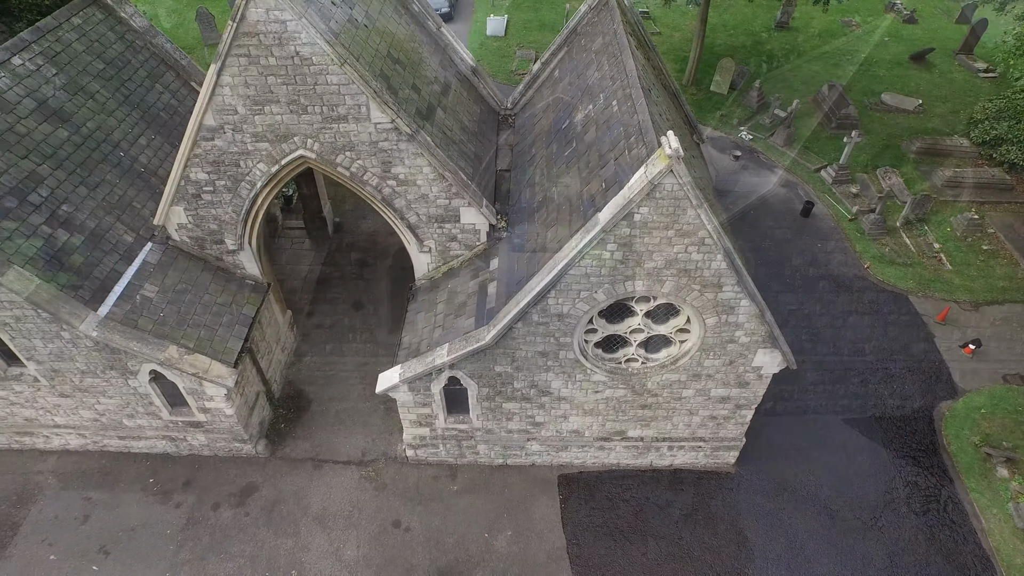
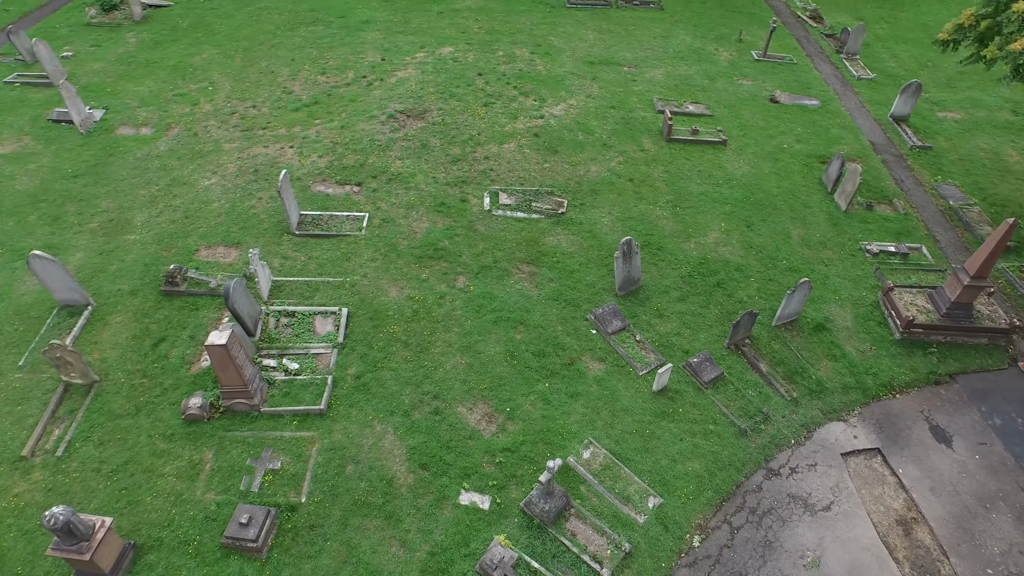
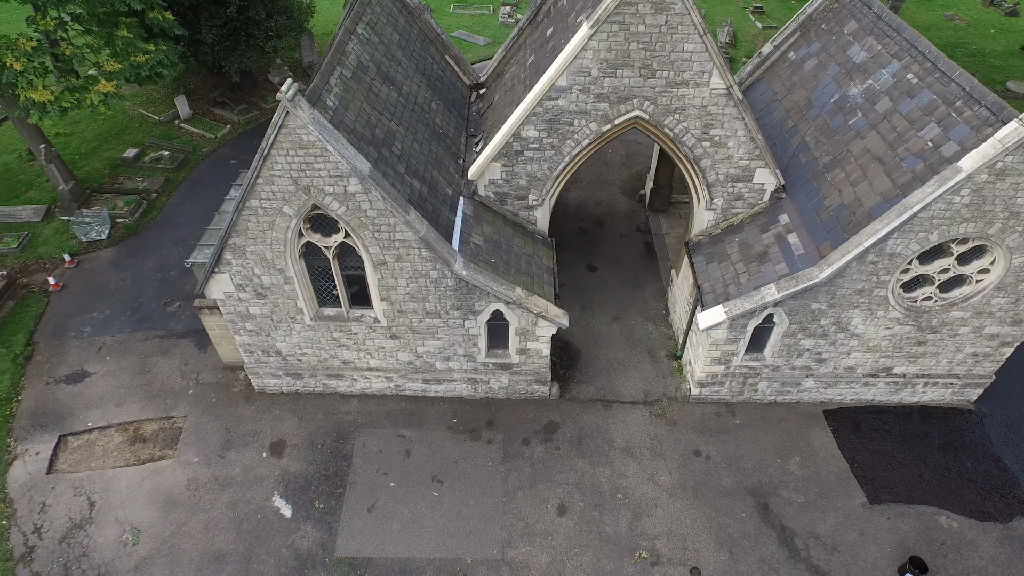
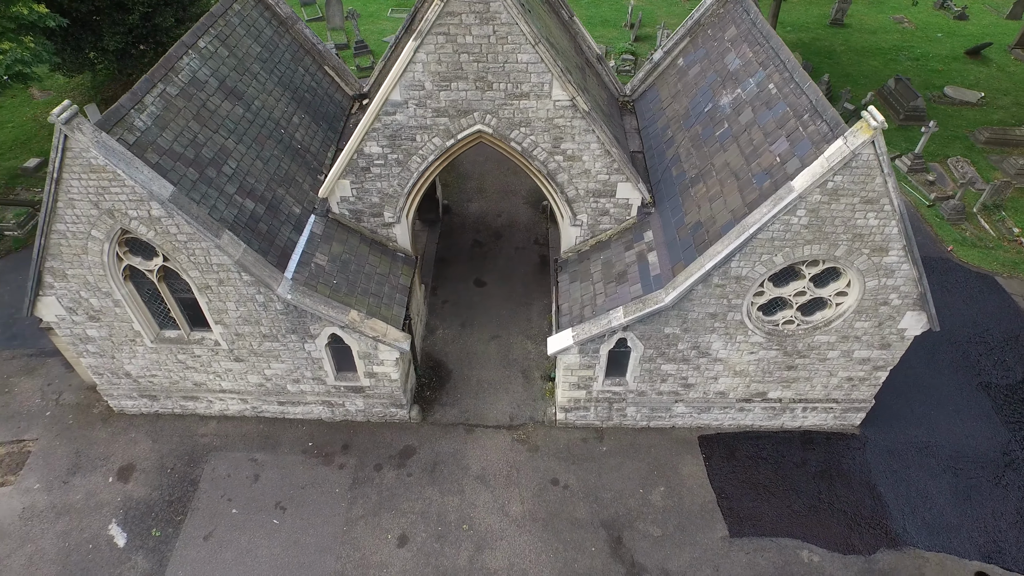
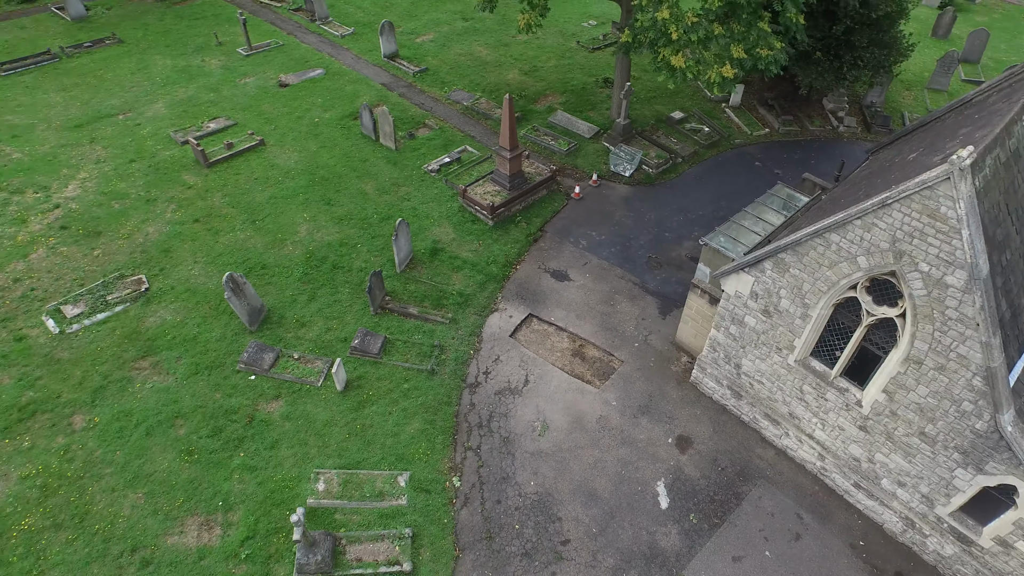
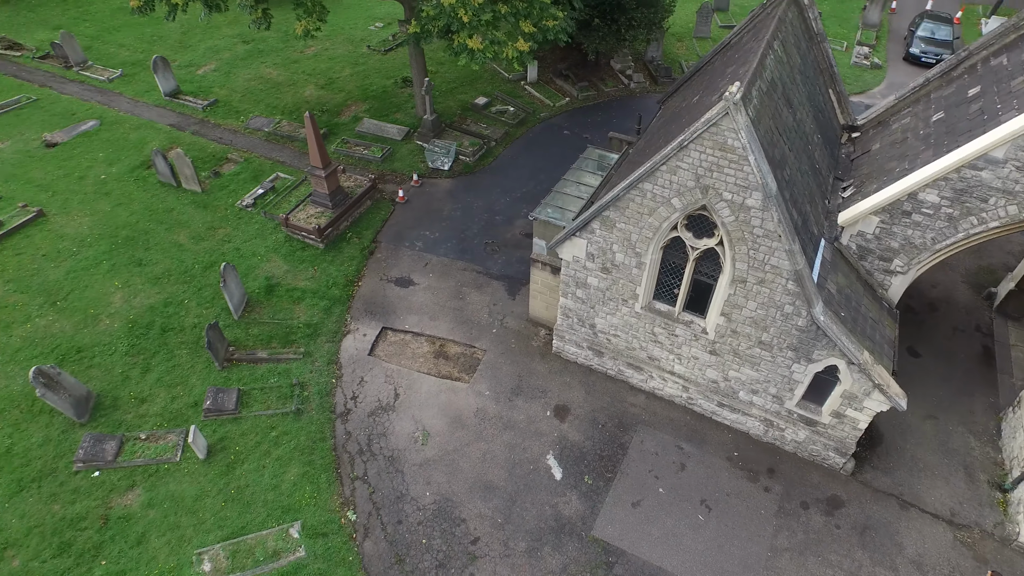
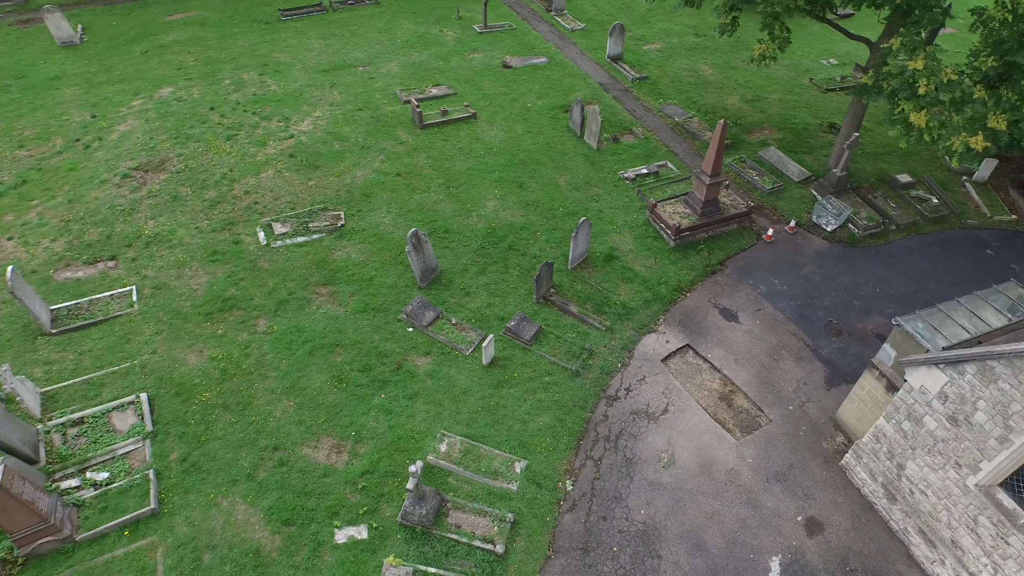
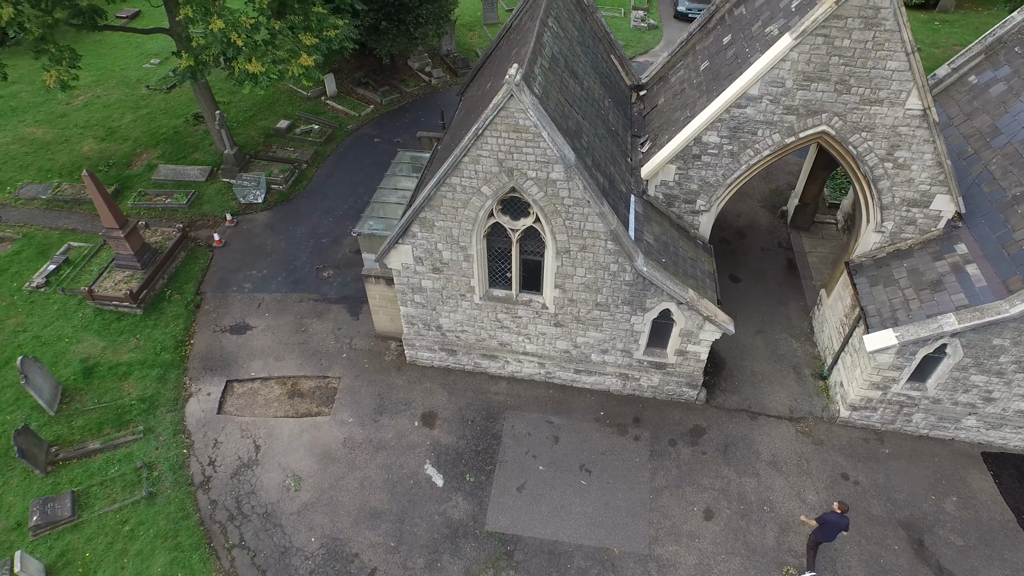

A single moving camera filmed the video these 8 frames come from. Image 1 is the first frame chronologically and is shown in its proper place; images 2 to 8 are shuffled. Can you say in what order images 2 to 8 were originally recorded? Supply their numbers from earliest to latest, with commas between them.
4, 3, 8, 6, 5, 7, 2
